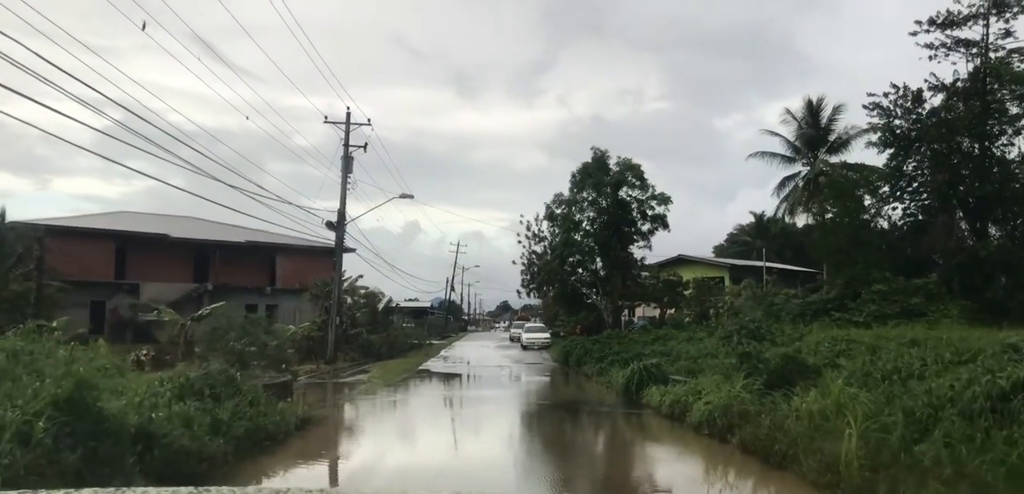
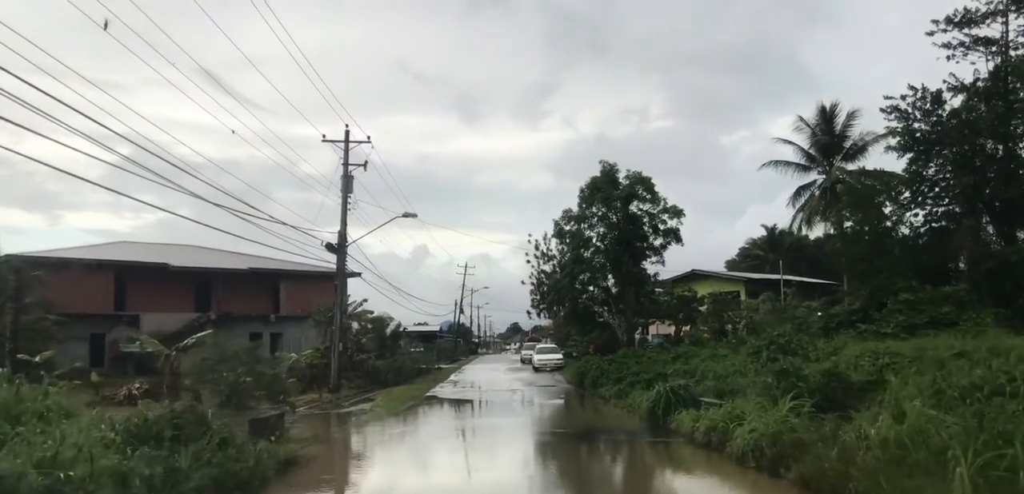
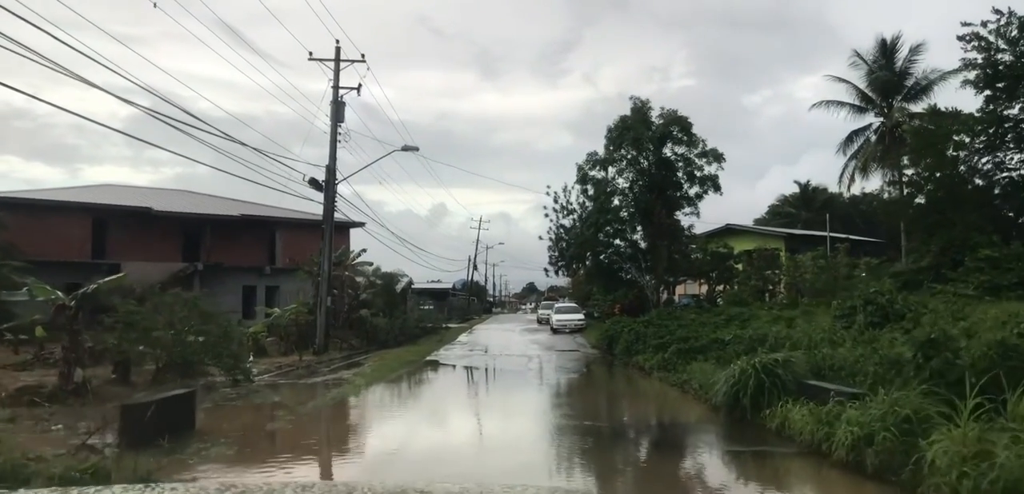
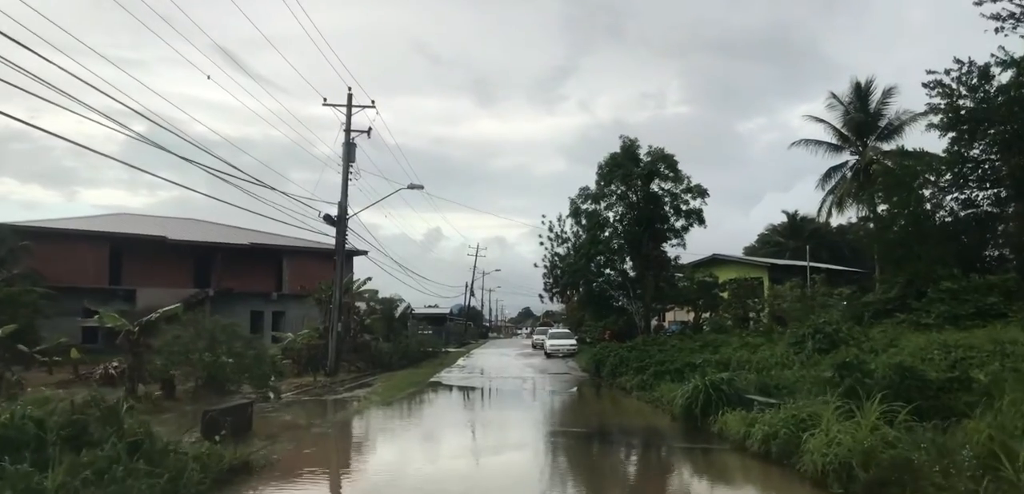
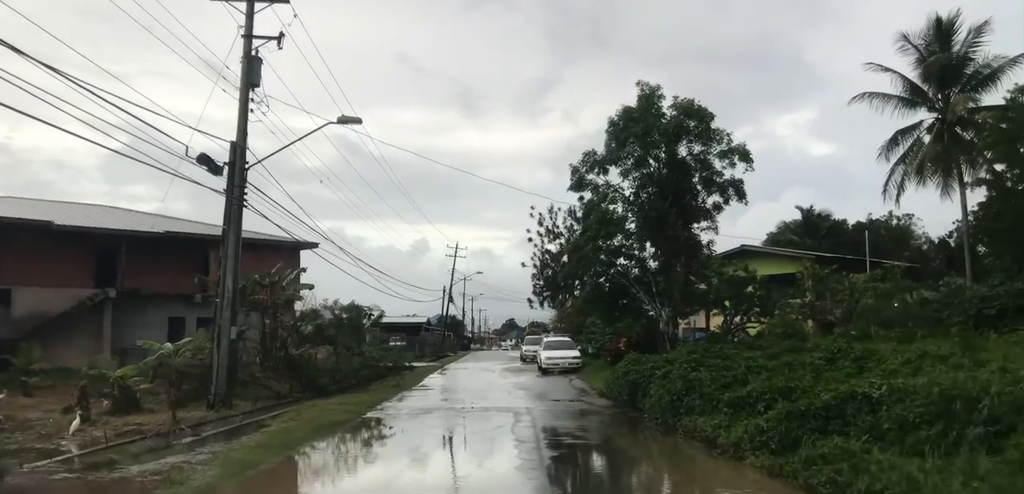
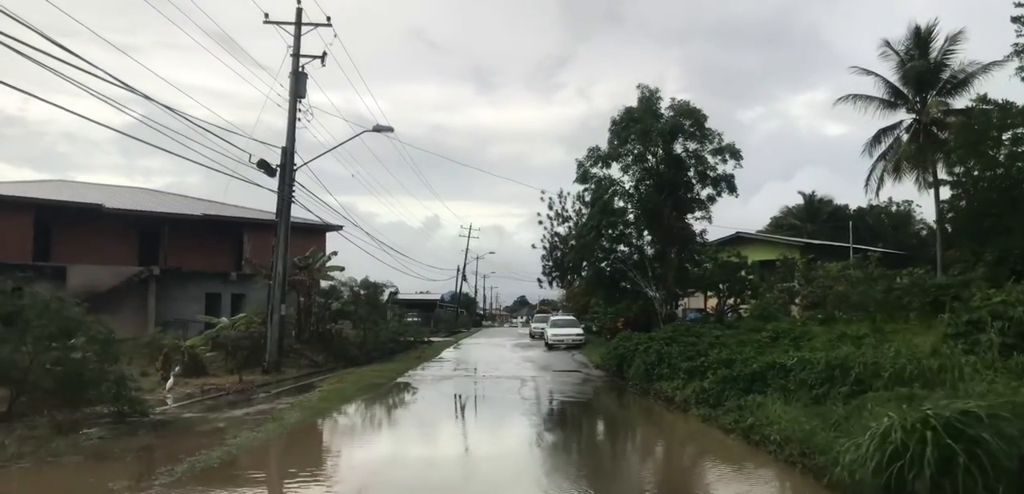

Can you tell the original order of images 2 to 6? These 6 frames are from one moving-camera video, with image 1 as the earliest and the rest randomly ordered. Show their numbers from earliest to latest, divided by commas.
2, 4, 3, 6, 5
